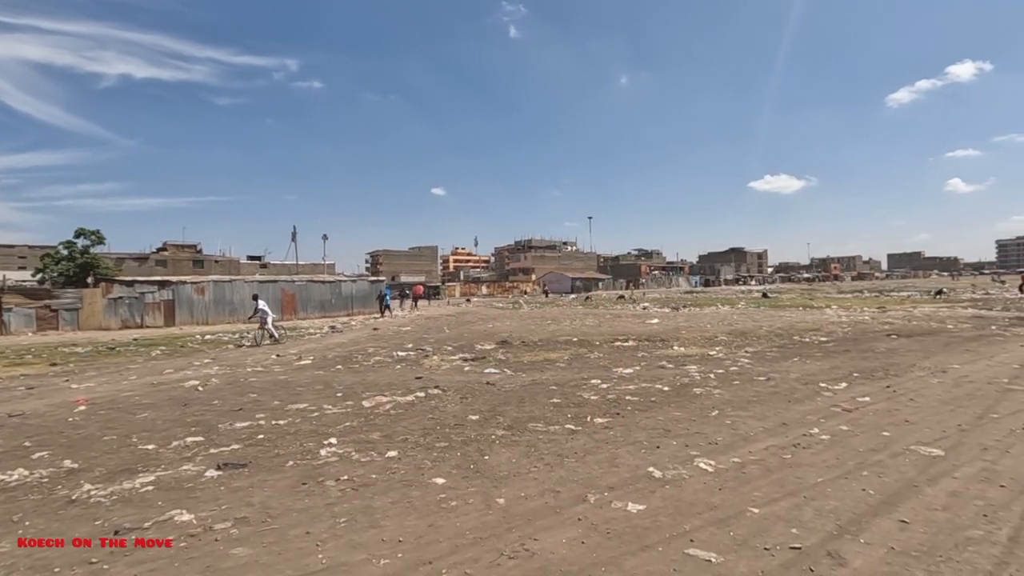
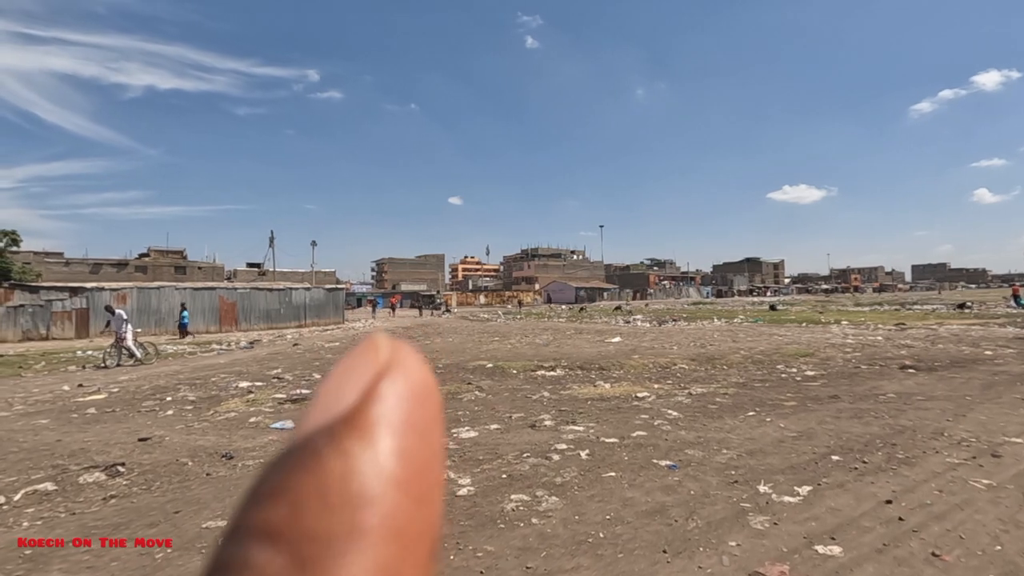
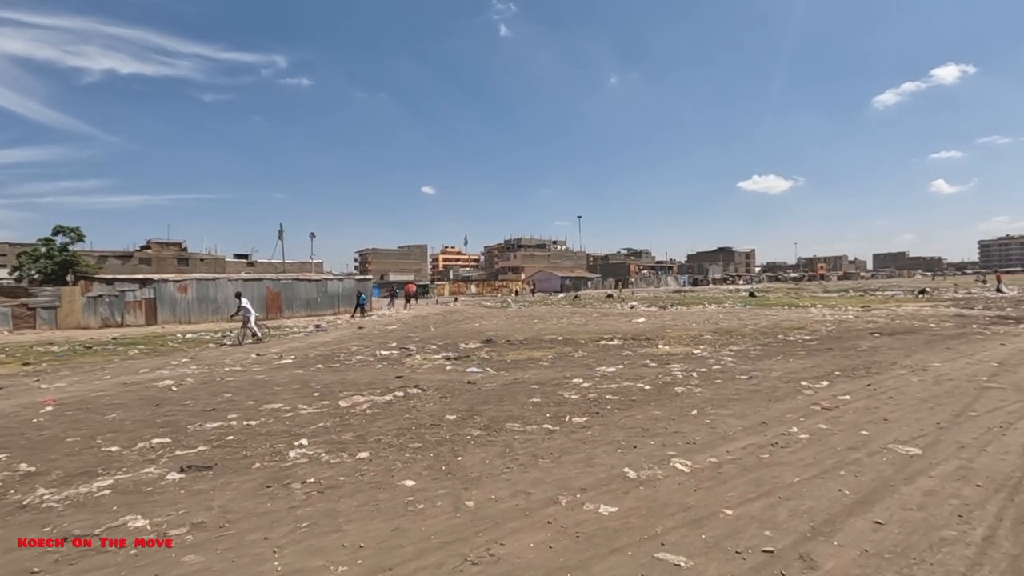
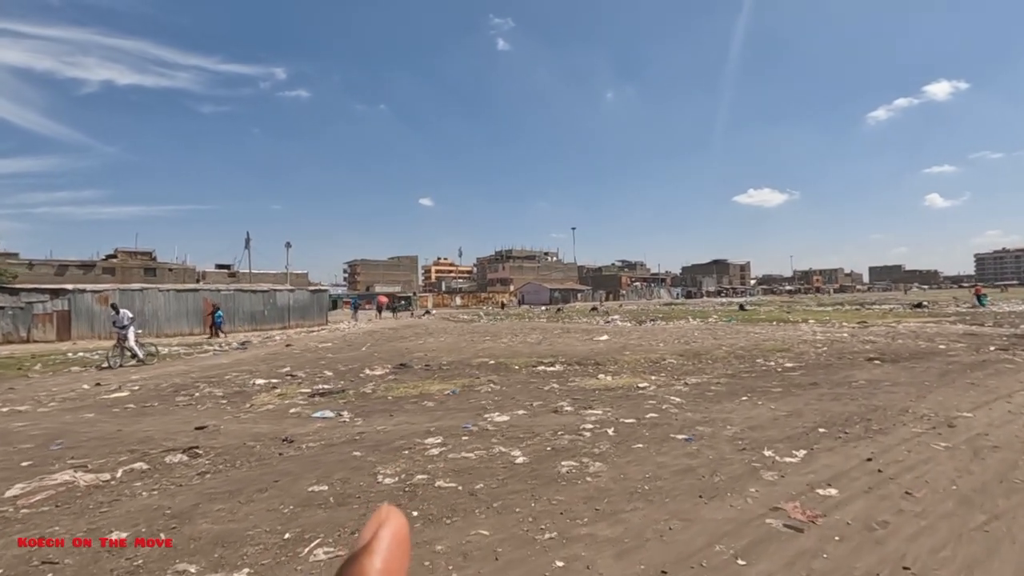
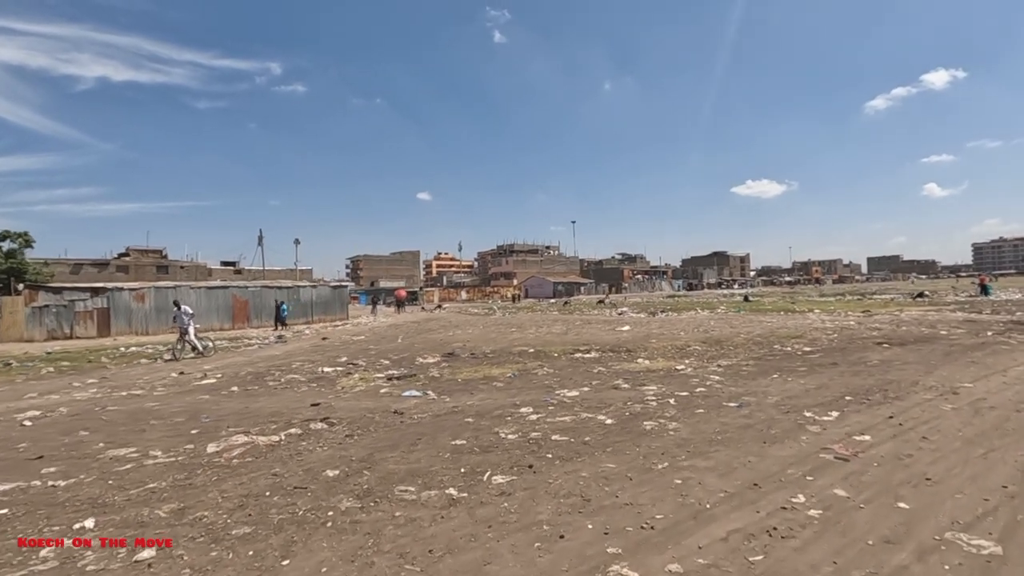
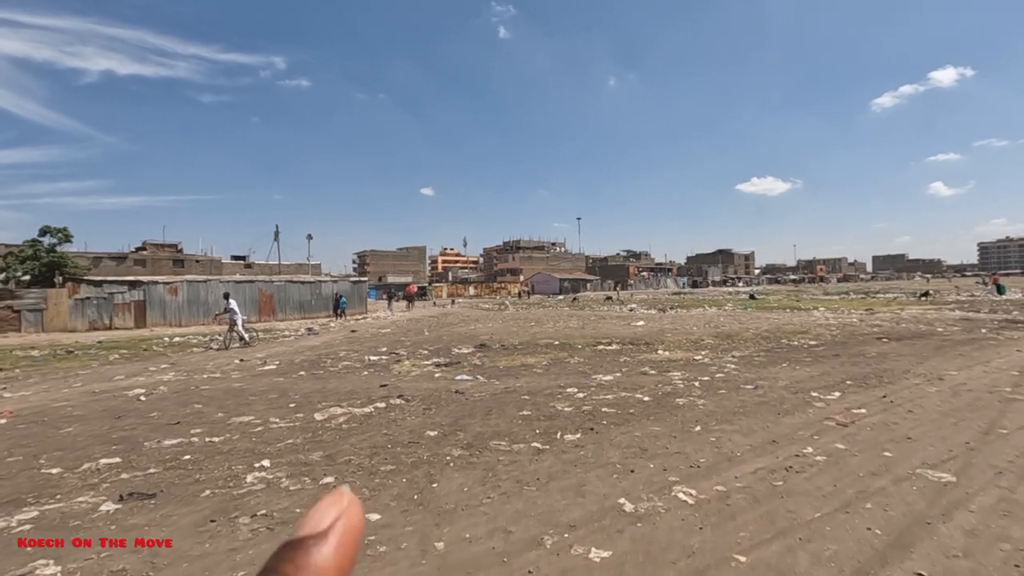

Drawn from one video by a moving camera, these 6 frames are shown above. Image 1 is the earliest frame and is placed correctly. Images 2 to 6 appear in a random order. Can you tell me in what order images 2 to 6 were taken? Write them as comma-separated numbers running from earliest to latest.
3, 6, 5, 4, 2
